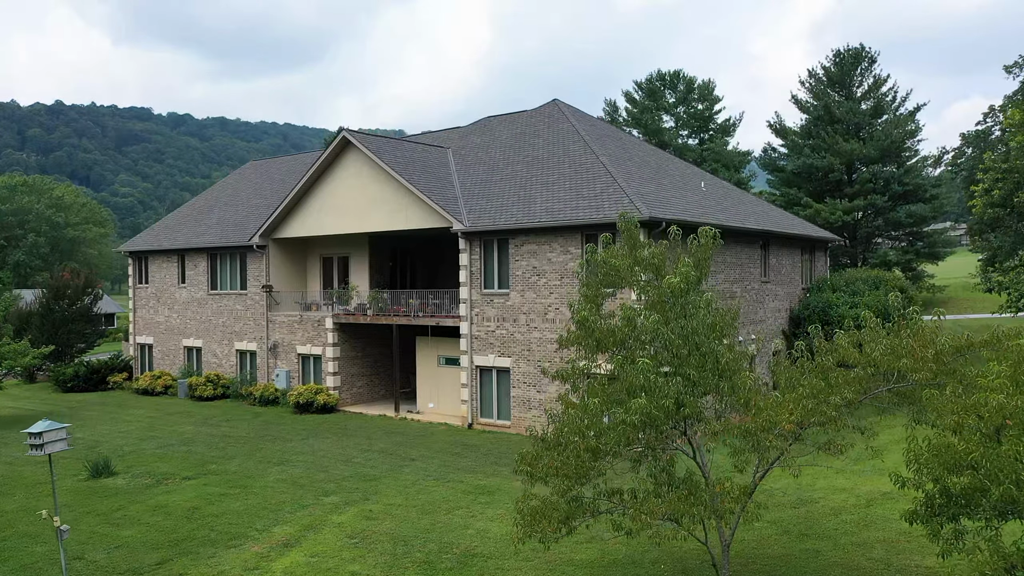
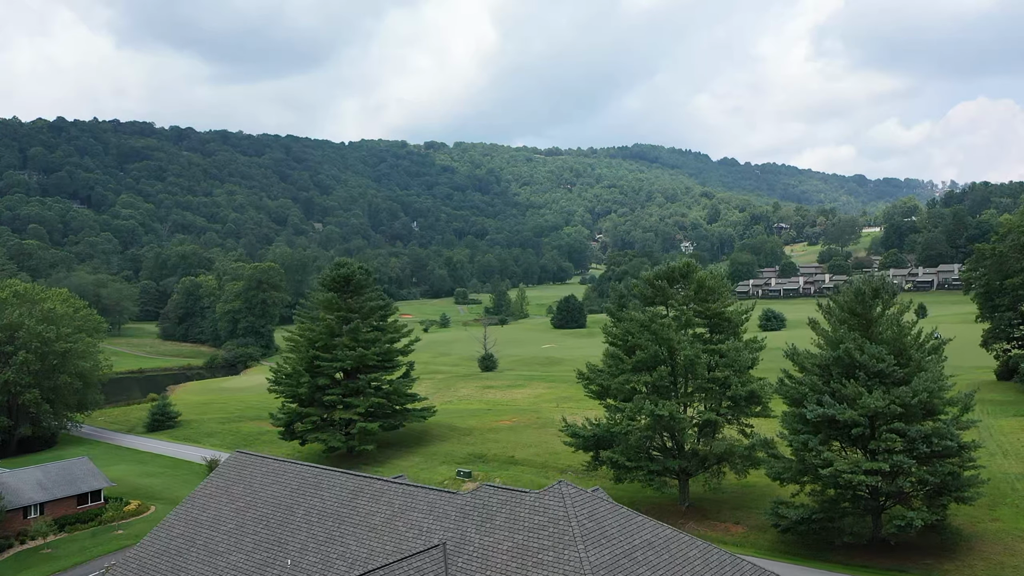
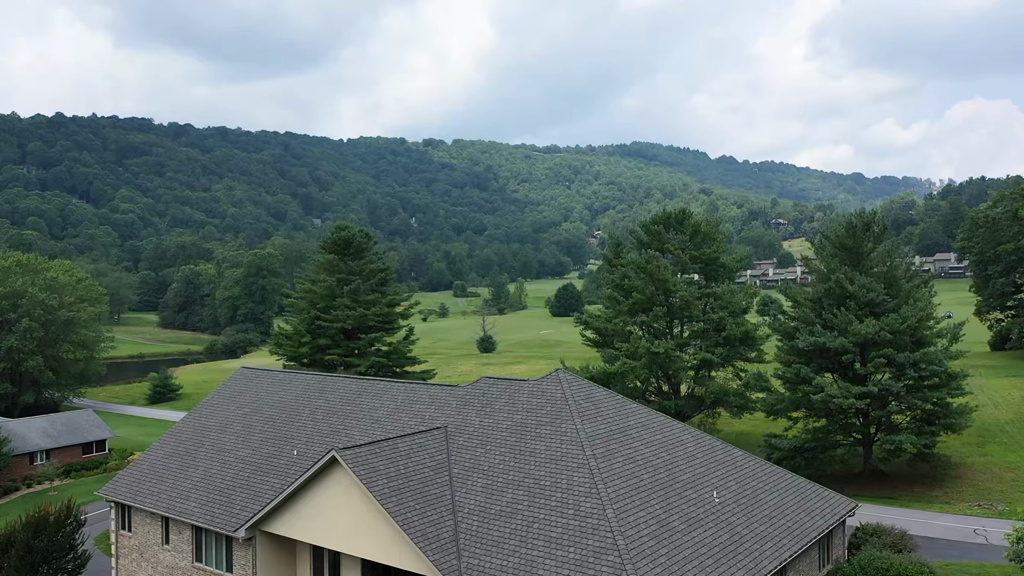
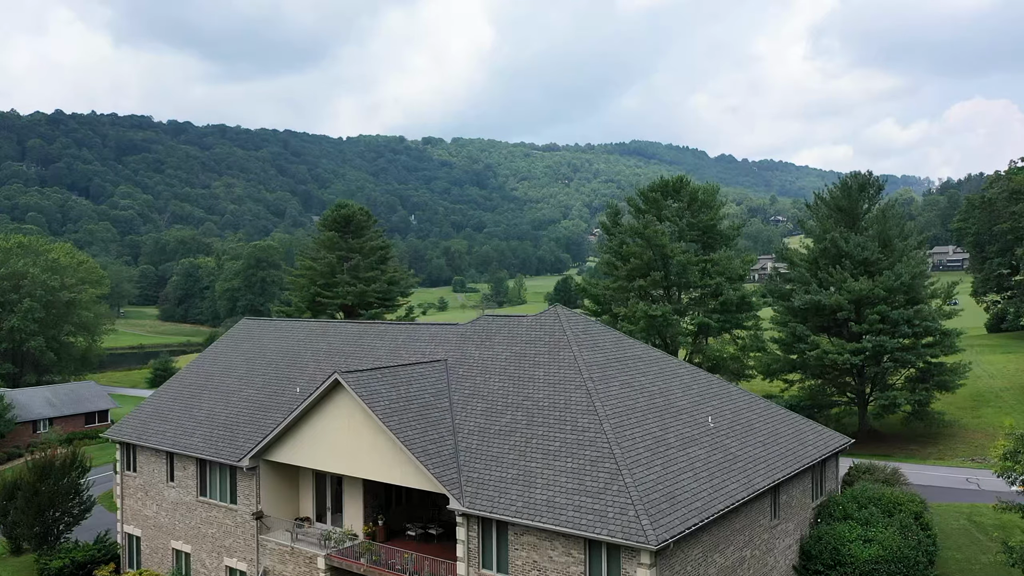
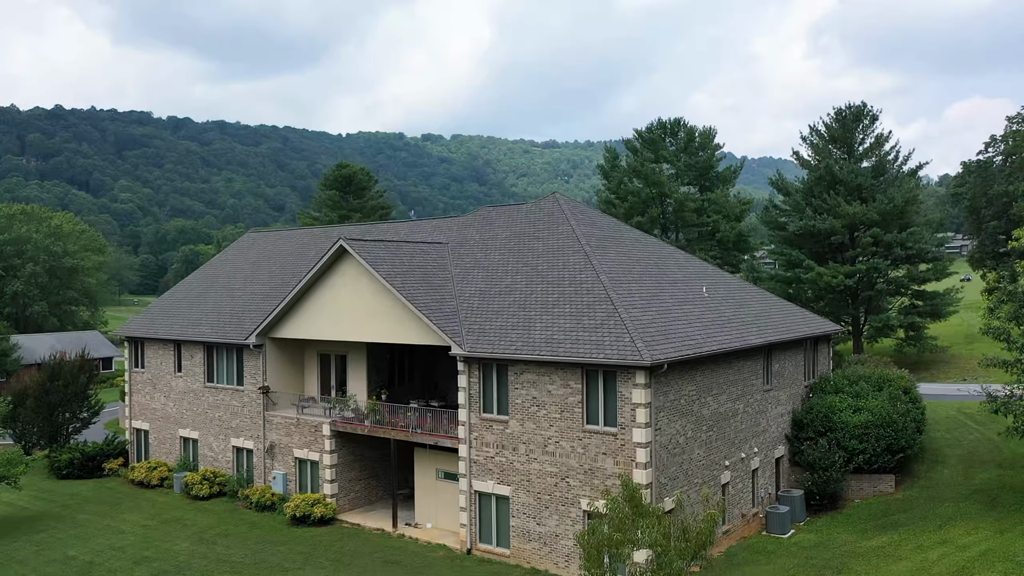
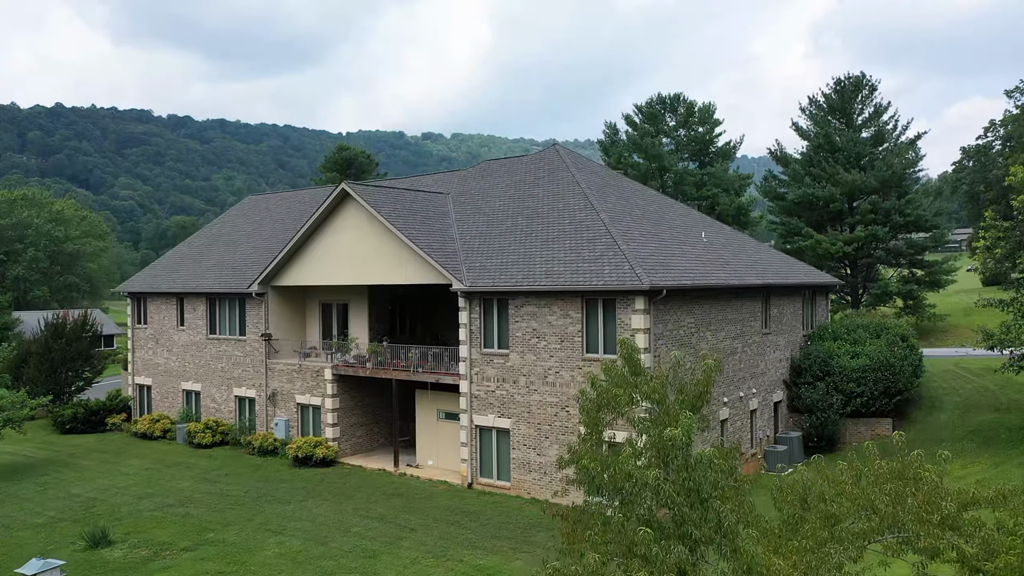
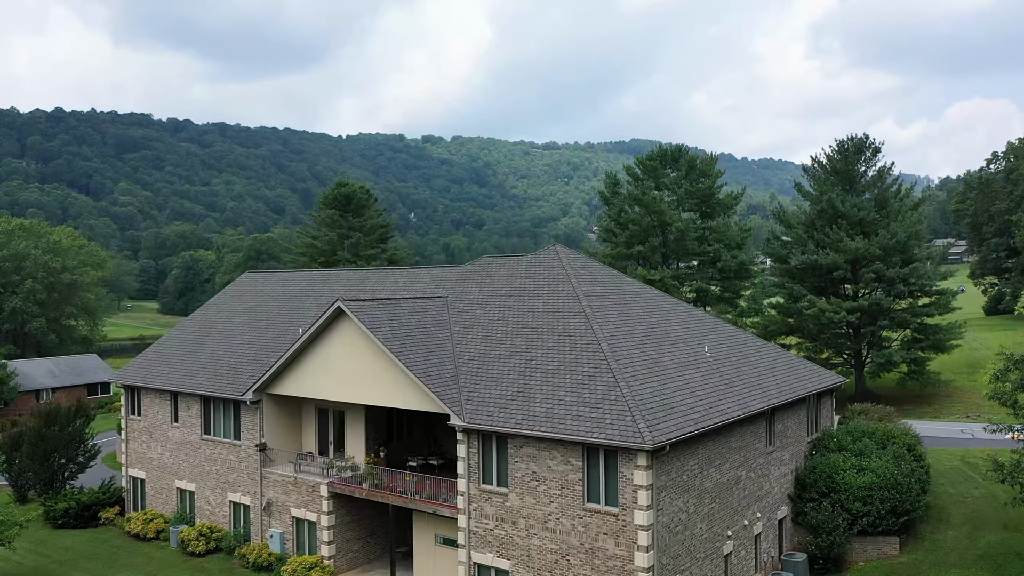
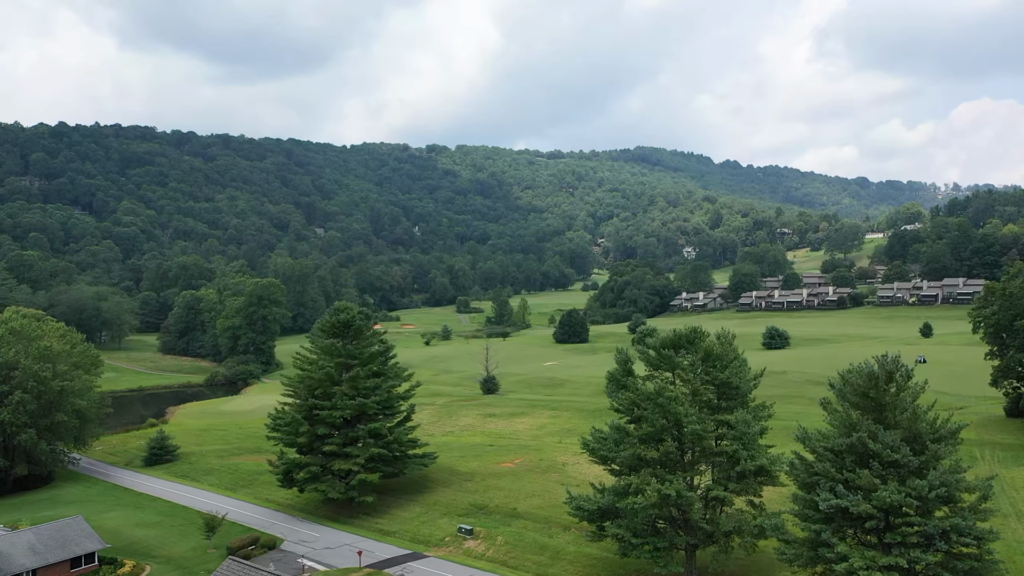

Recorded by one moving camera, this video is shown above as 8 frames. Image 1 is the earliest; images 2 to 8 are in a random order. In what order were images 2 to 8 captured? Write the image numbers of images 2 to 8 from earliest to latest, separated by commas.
6, 5, 7, 4, 3, 2, 8
